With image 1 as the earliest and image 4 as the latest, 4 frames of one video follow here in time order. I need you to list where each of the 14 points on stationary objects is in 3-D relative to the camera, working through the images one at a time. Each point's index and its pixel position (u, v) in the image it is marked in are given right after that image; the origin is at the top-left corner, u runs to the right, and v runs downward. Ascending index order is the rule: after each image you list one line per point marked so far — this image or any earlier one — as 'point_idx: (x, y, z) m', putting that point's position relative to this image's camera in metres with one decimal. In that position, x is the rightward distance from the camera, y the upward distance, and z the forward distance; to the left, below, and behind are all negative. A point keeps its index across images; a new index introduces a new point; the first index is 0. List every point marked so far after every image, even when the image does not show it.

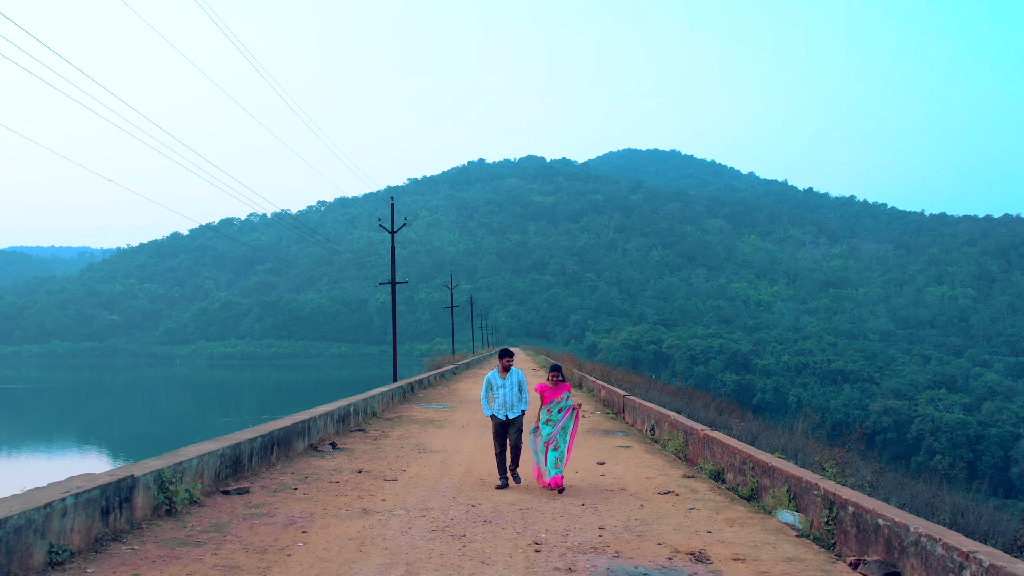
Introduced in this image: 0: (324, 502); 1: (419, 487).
0: (-0.8, -1.0, +2.9) m
1: (-0.4, -1.0, +3.2) m
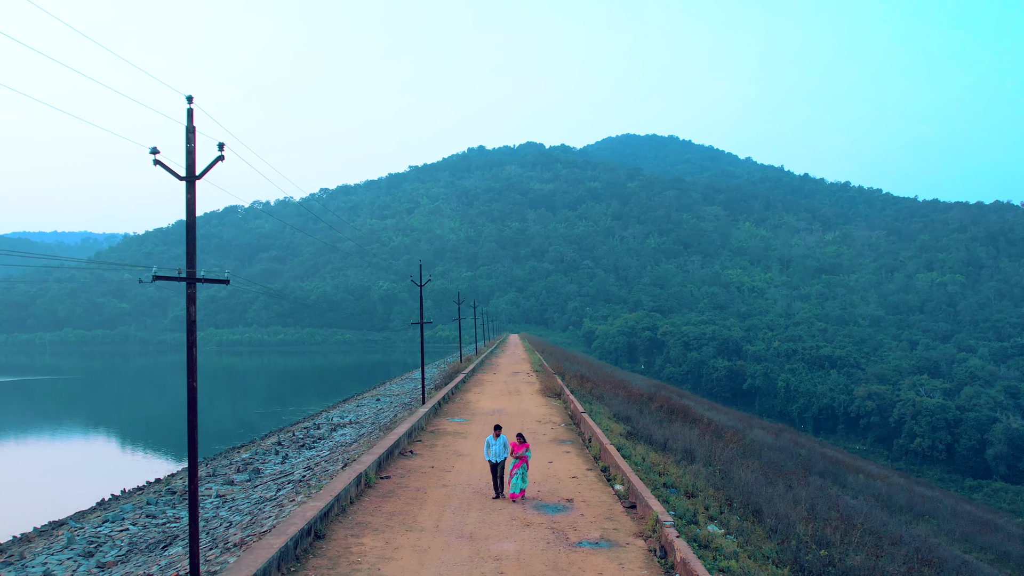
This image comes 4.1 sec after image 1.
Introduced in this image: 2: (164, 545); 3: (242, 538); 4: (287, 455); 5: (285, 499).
0: (-0.8, -1.8, +6.0) m
1: (-0.5, -1.8, +6.3) m
2: (-3.4, -2.5, +6.5) m
3: (-2.1, -2.0, +5.2) m
4: (-4.0, -2.9, +11.6) m
5: (-2.2, -2.1, +6.5) m
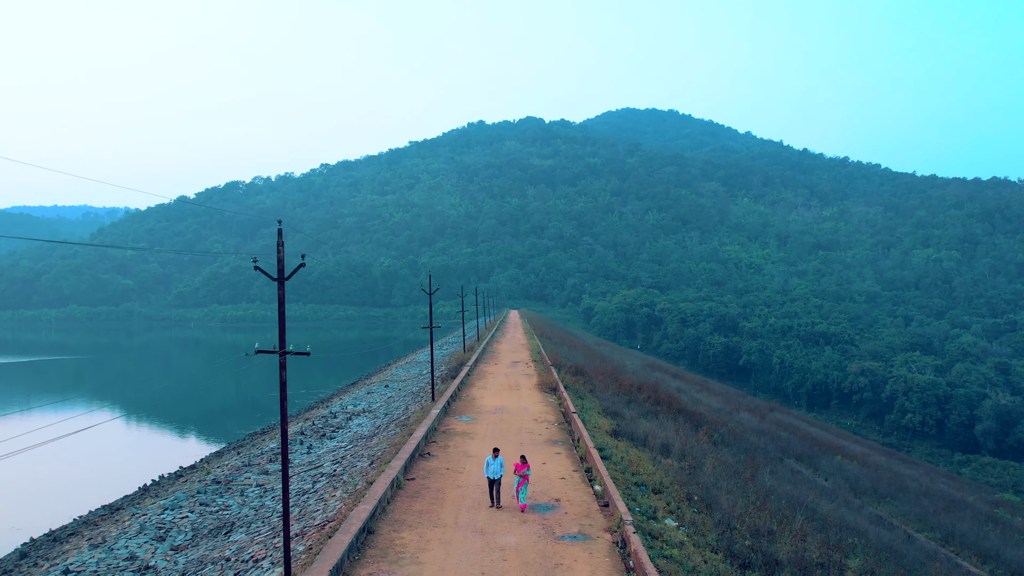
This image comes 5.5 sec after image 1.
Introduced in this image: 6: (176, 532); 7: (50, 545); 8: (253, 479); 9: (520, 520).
0: (-0.8, -2.2, +7.4) m
1: (-0.5, -2.2, +7.7) m
2: (-3.4, -2.9, +7.9) m
3: (-2.1, -2.4, +6.5) m
4: (-4.0, -3.1, +13.0) m
5: (-2.2, -2.4, +7.8) m
6: (-4.2, -3.1, +8.4) m
7: (-6.8, -3.8, +9.7) m
8: (-4.2, -3.1, +10.9) m
9: (0.0, -2.2, +6.2) m
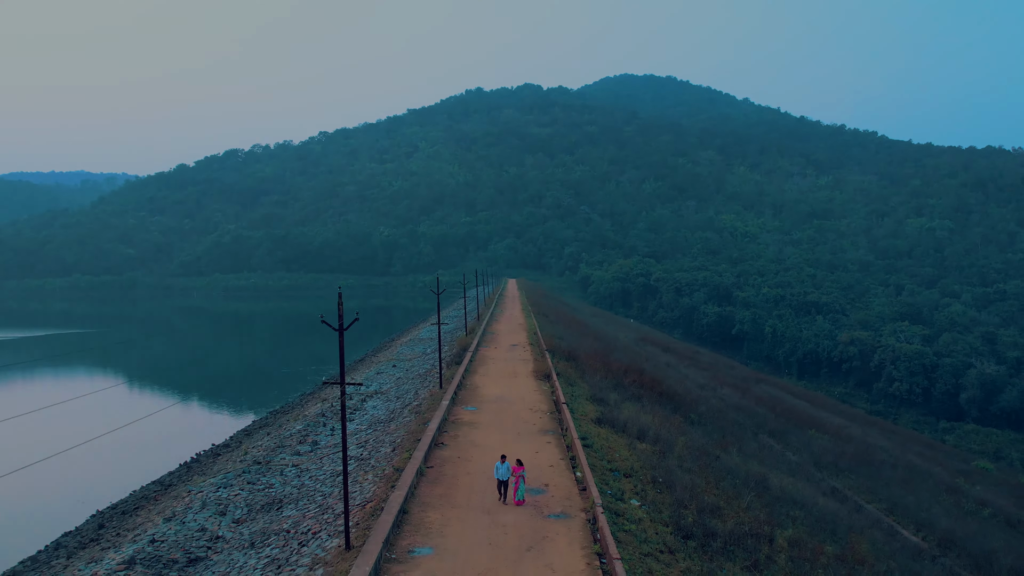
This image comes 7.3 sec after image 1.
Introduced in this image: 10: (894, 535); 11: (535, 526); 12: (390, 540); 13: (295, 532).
0: (-0.8, -2.5, +9.1) m
1: (-0.5, -2.5, +9.4) m
2: (-3.4, -3.2, +9.6) m
3: (-2.1, -2.7, +8.3) m
4: (-4.0, -3.1, +14.8) m
5: (-2.2, -2.7, +9.6) m
6: (-4.3, -3.3, +10.1) m
7: (-6.8, -4.0, +11.5) m
8: (-4.3, -3.2, +12.6) m
9: (0.0, -2.5, +8.0) m
10: (+7.5, -4.8, +13.0) m
11: (+0.2, -2.6, +7.3) m
12: (-1.3, -2.5, +6.8) m
13: (-2.7, -3.0, +8.1) m
